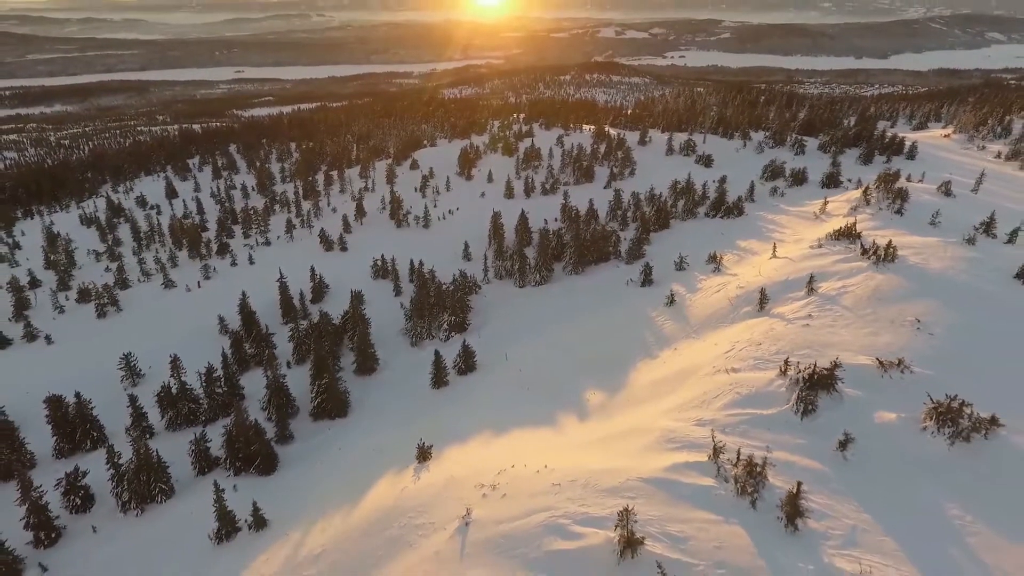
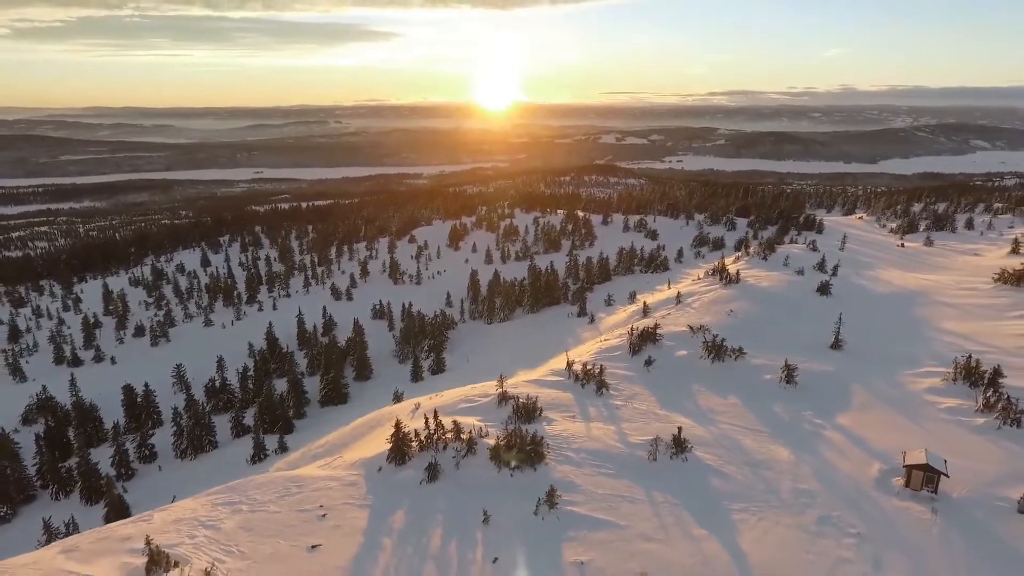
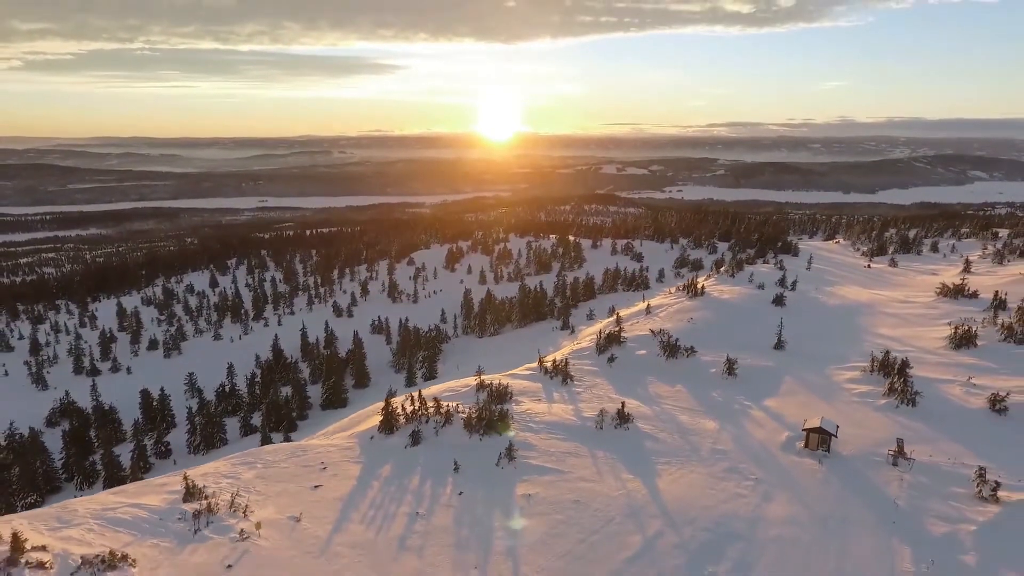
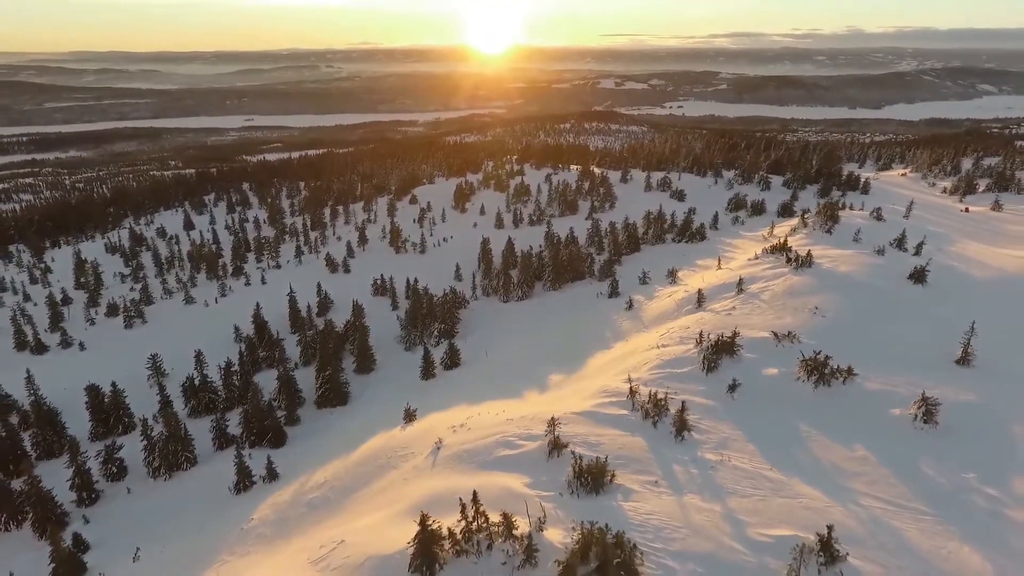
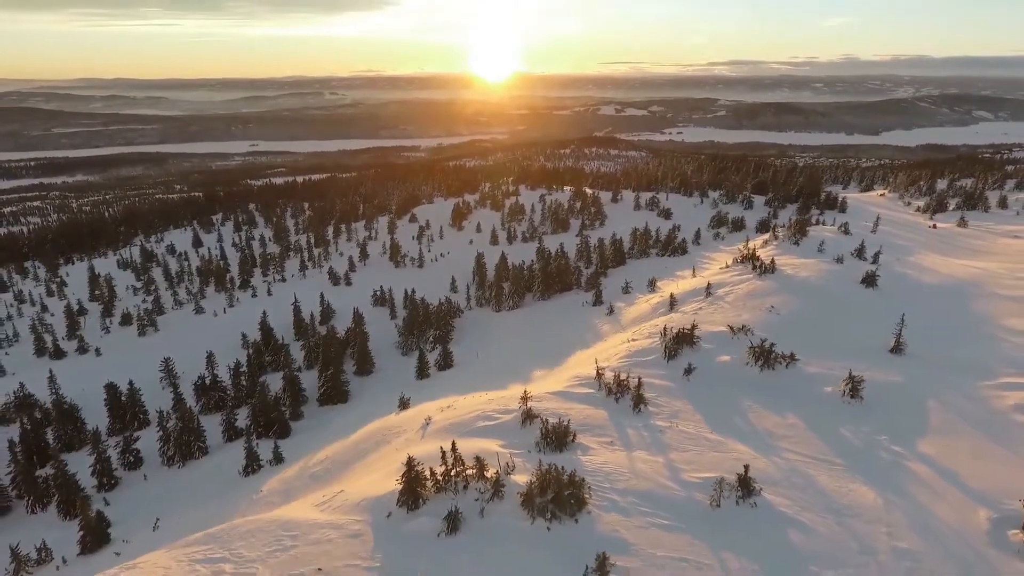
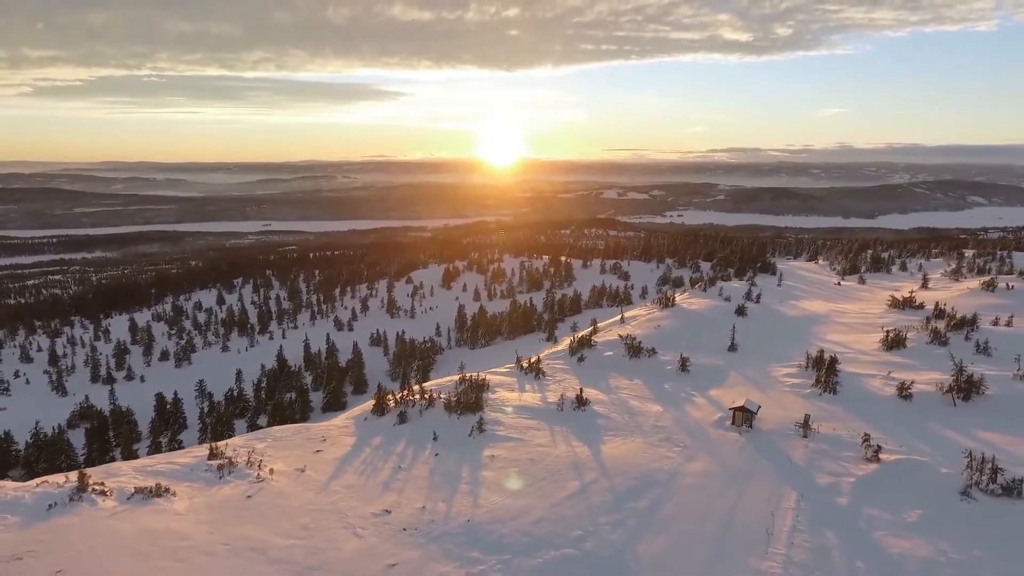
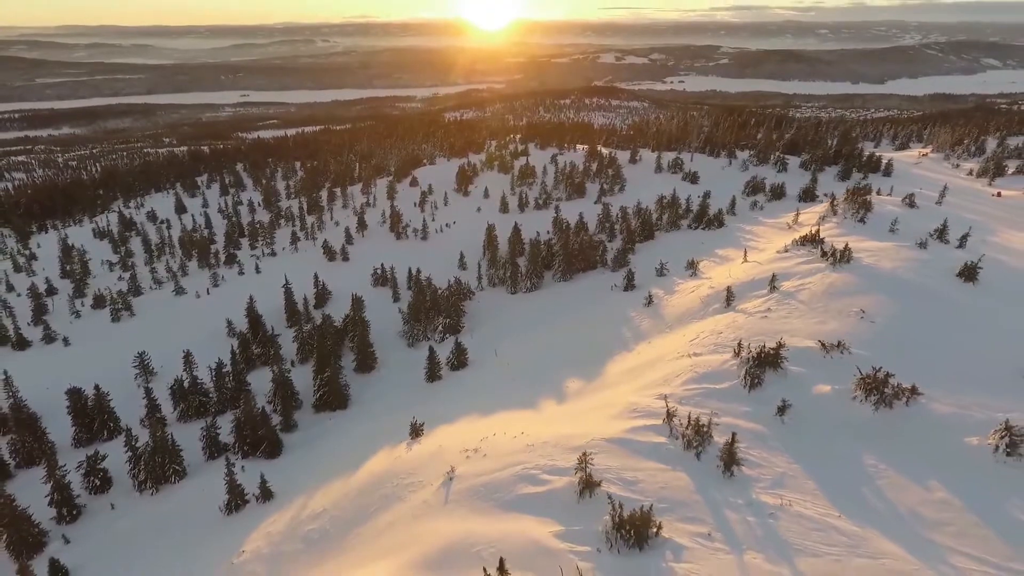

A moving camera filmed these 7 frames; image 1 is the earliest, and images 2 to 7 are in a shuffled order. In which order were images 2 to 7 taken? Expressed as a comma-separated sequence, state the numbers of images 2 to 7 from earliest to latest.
7, 4, 5, 2, 3, 6
